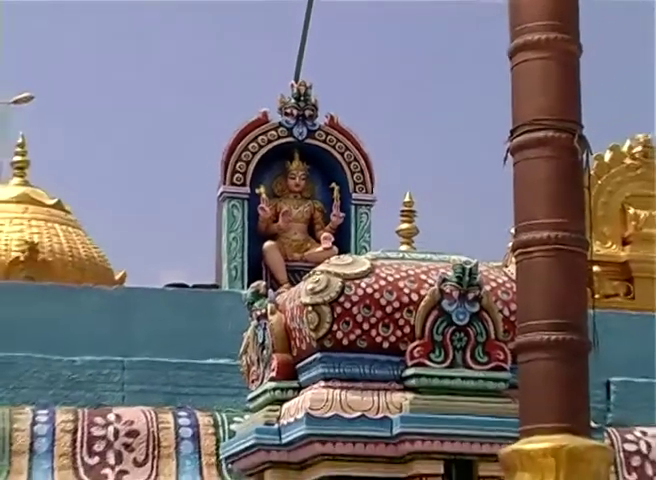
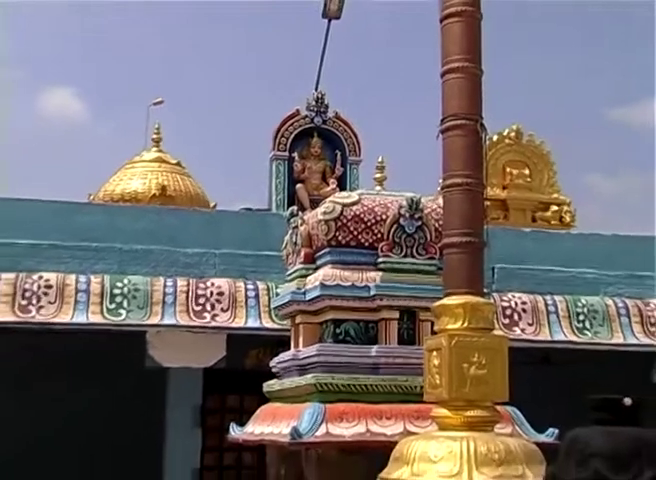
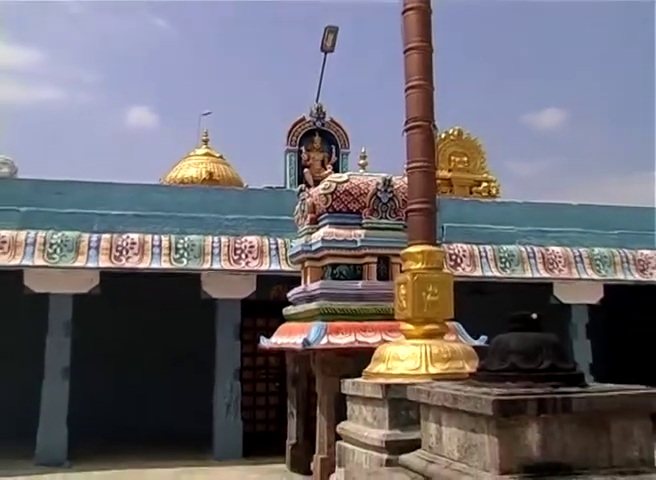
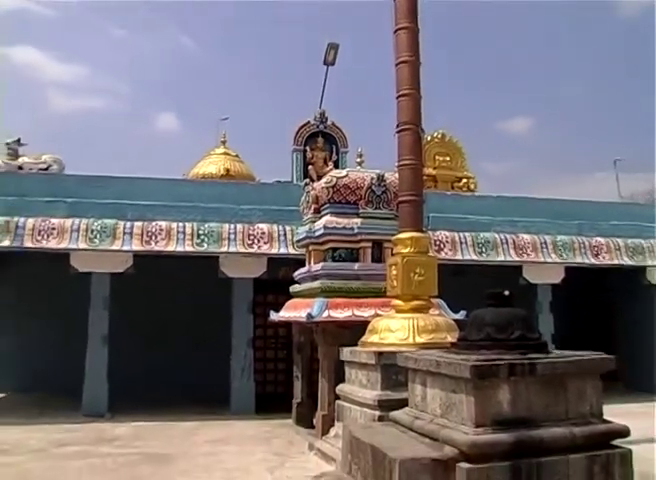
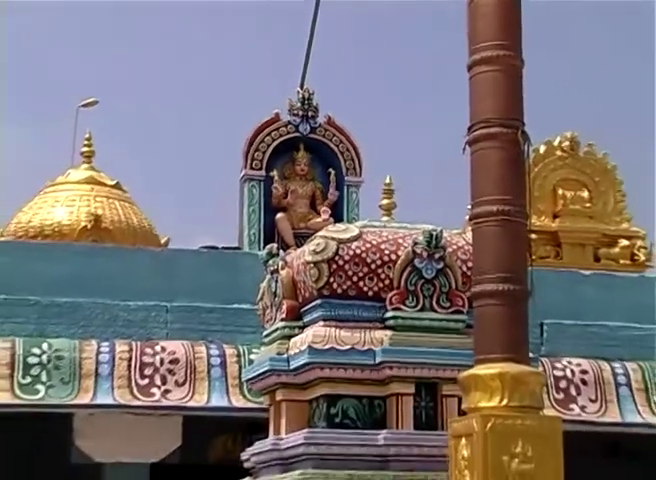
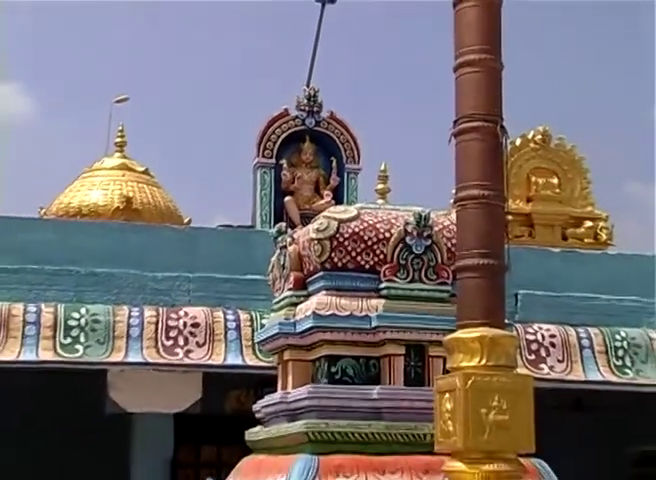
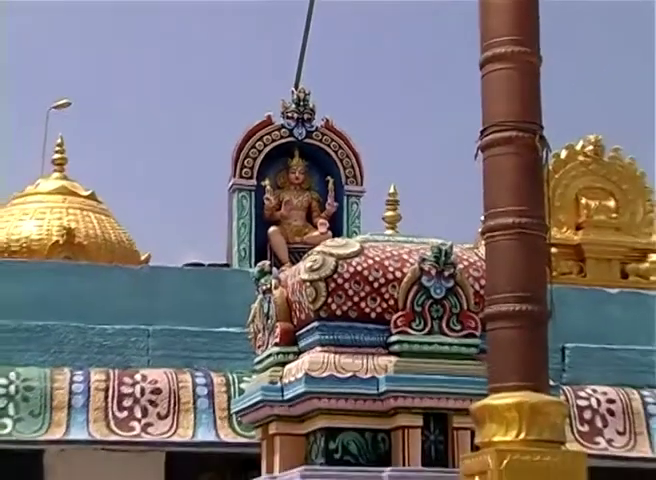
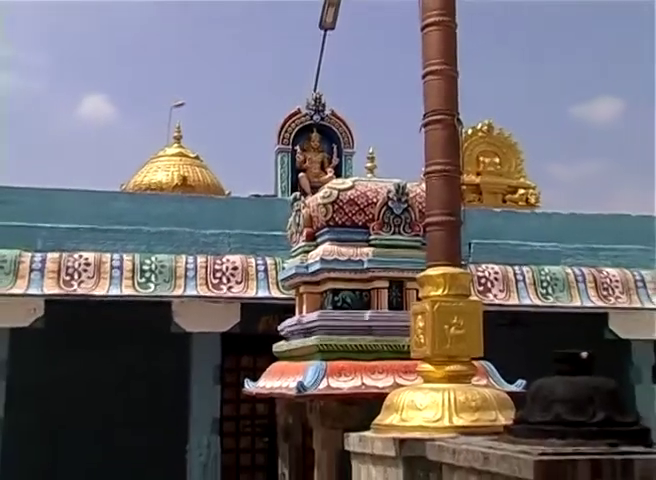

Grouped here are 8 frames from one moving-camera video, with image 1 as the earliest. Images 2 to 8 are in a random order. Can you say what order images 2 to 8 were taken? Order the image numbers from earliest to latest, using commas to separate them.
7, 5, 6, 2, 8, 3, 4
